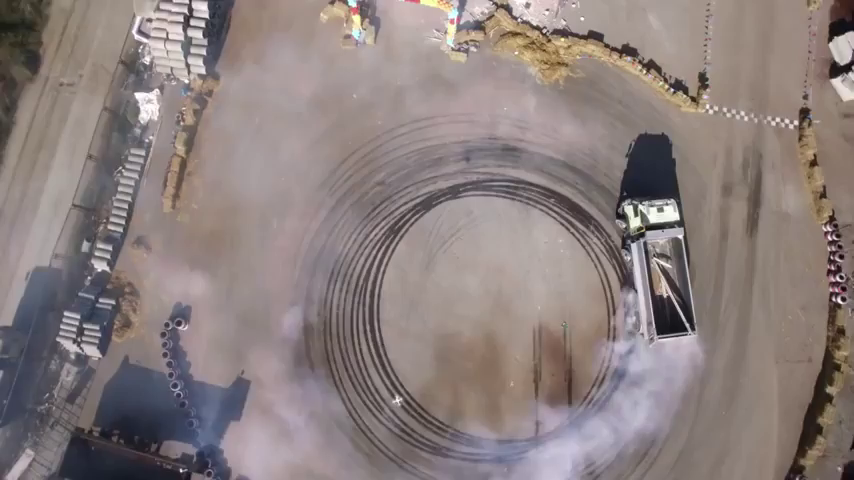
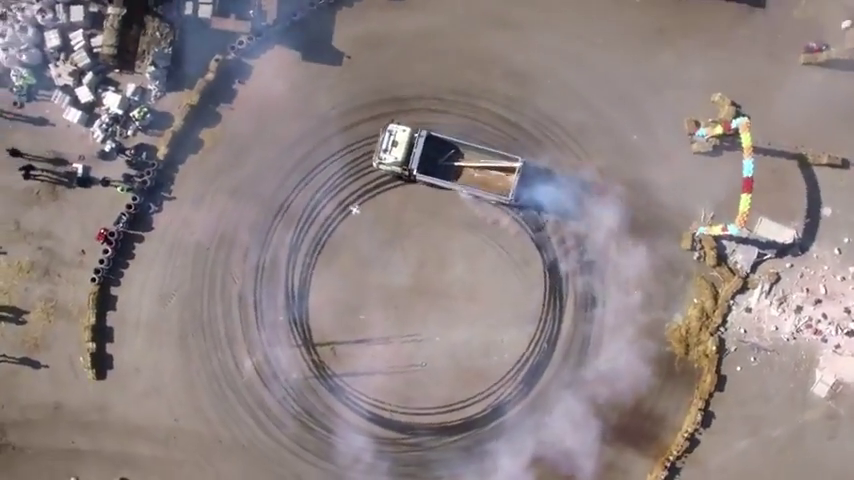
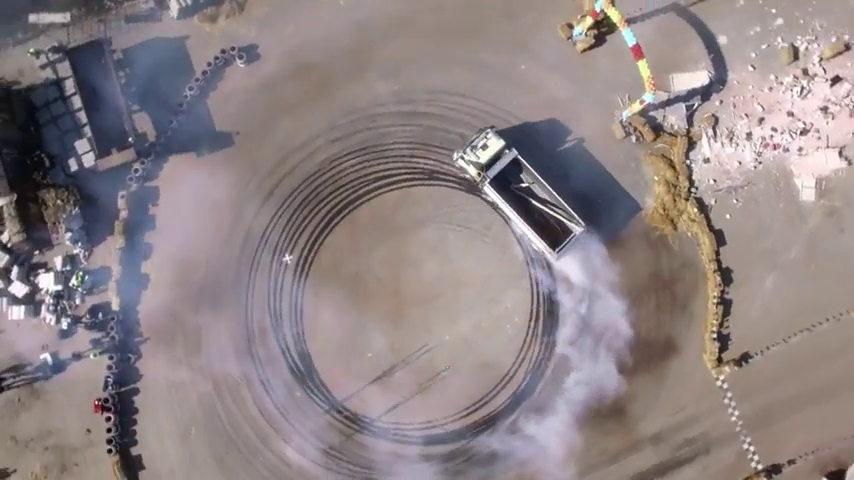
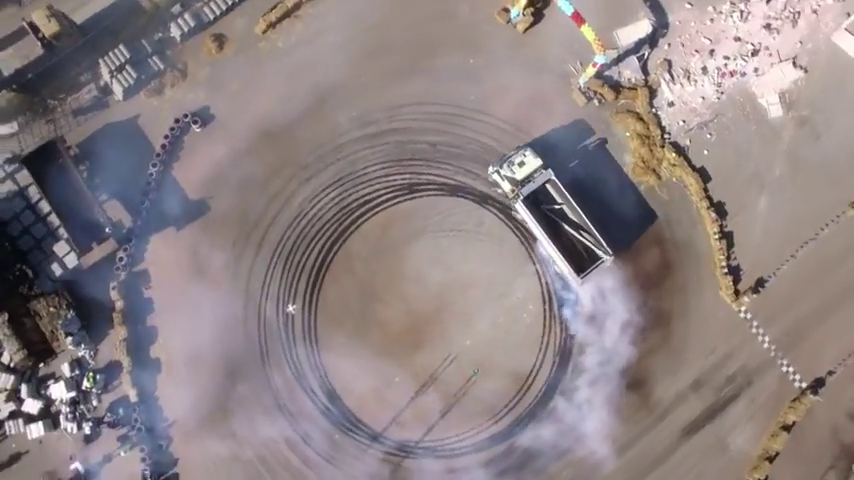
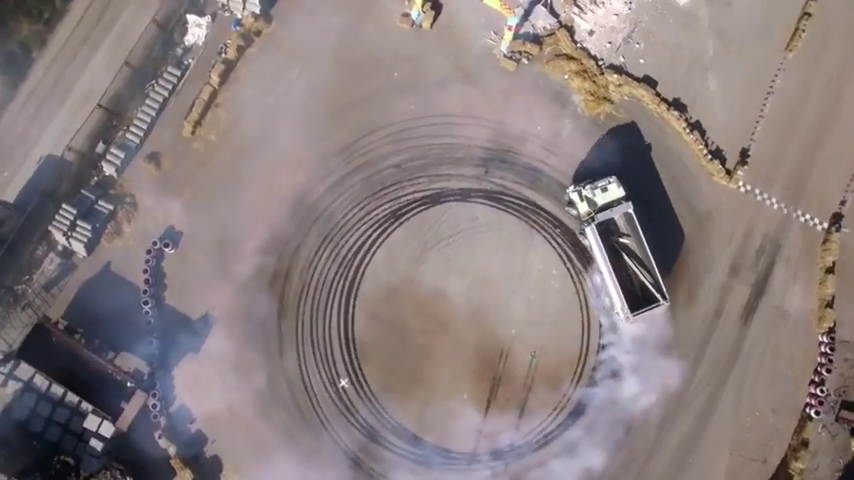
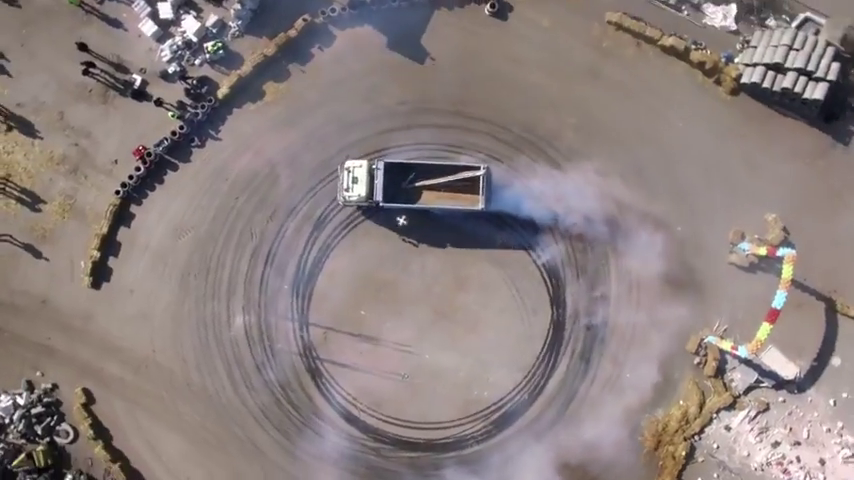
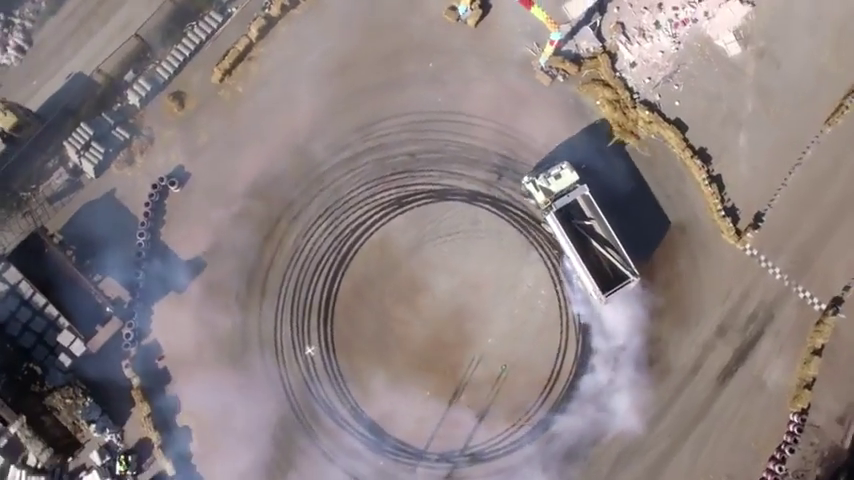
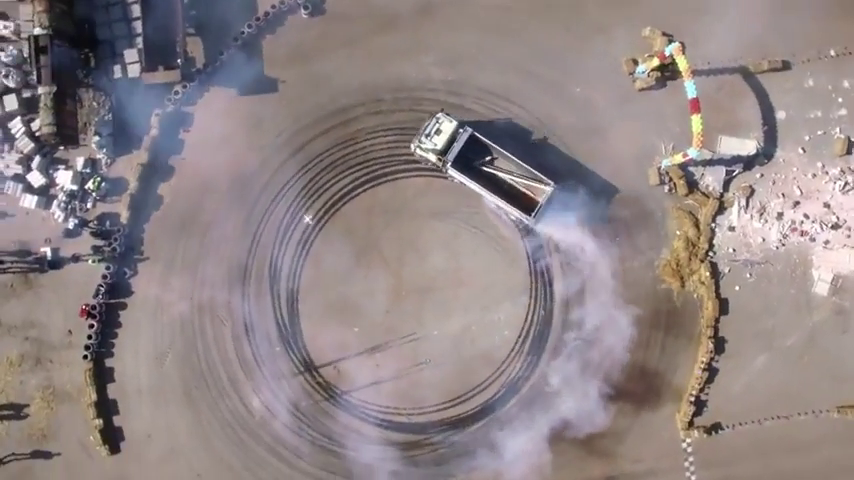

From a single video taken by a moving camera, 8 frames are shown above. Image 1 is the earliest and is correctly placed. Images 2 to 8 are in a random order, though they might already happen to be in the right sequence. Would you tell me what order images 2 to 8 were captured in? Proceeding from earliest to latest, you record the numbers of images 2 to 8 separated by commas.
5, 7, 4, 3, 8, 2, 6
